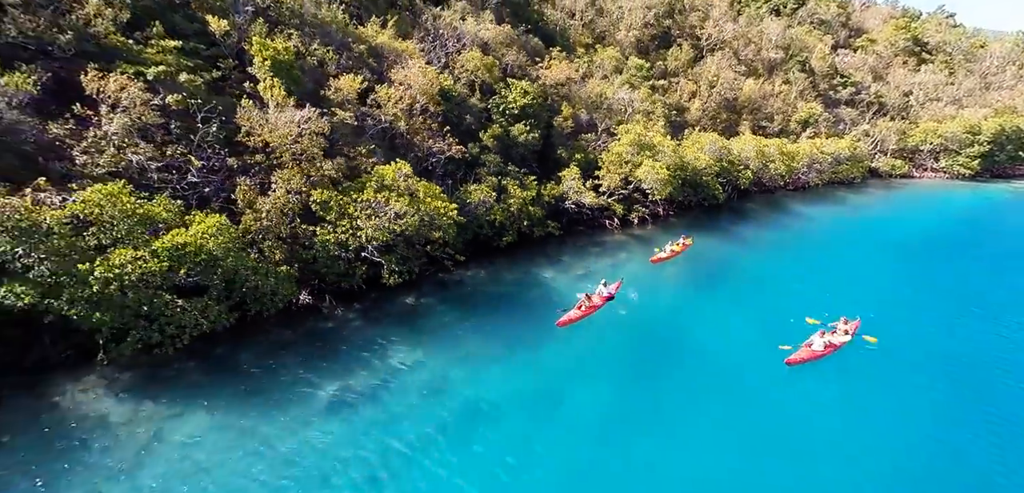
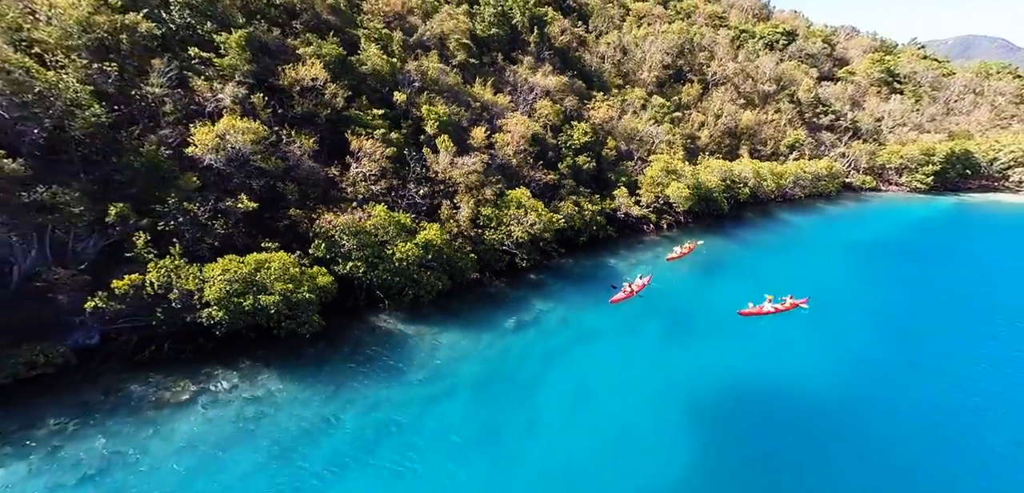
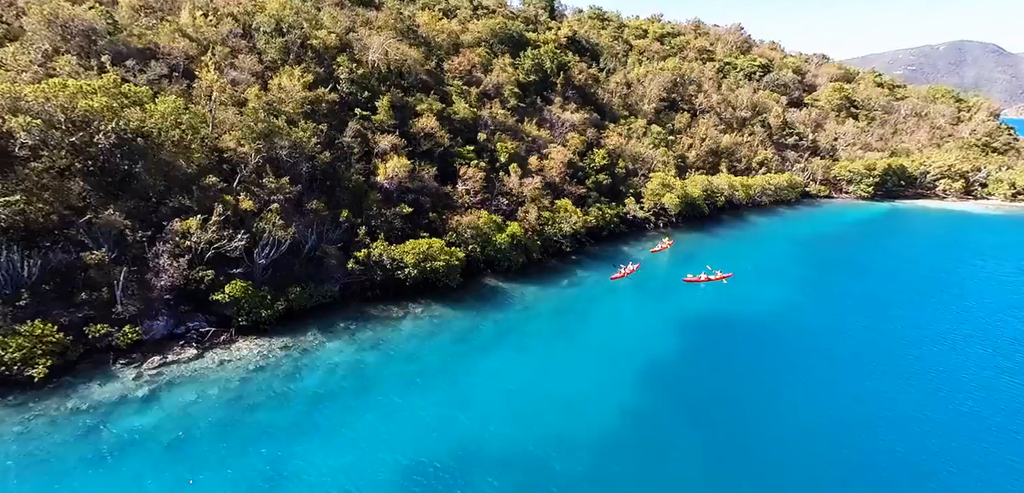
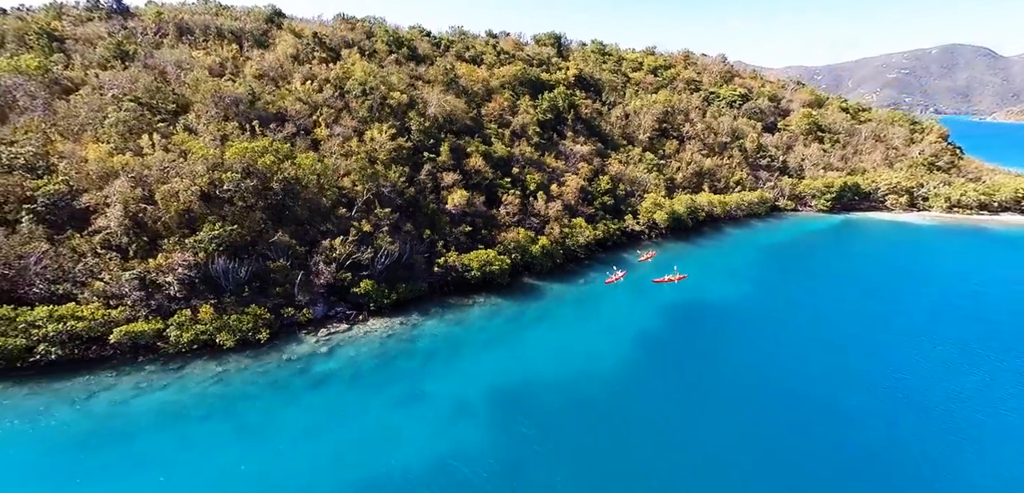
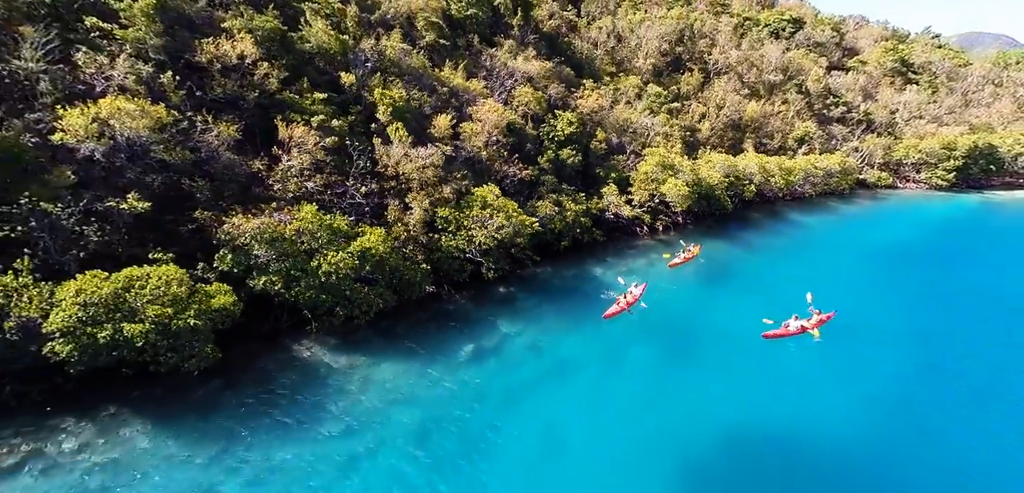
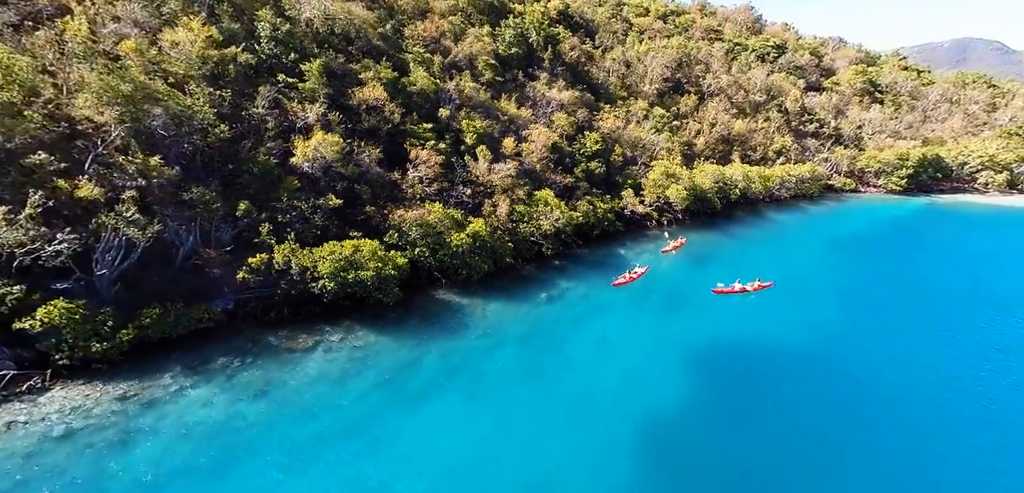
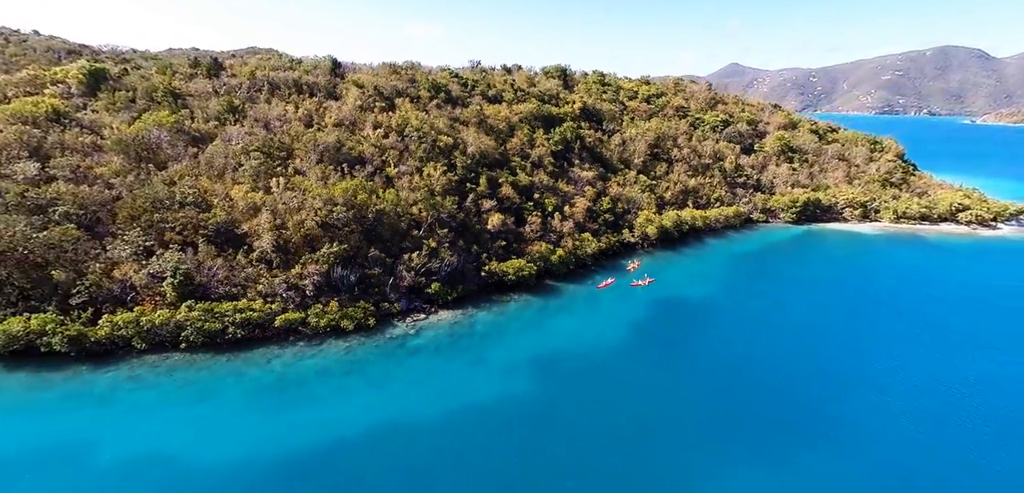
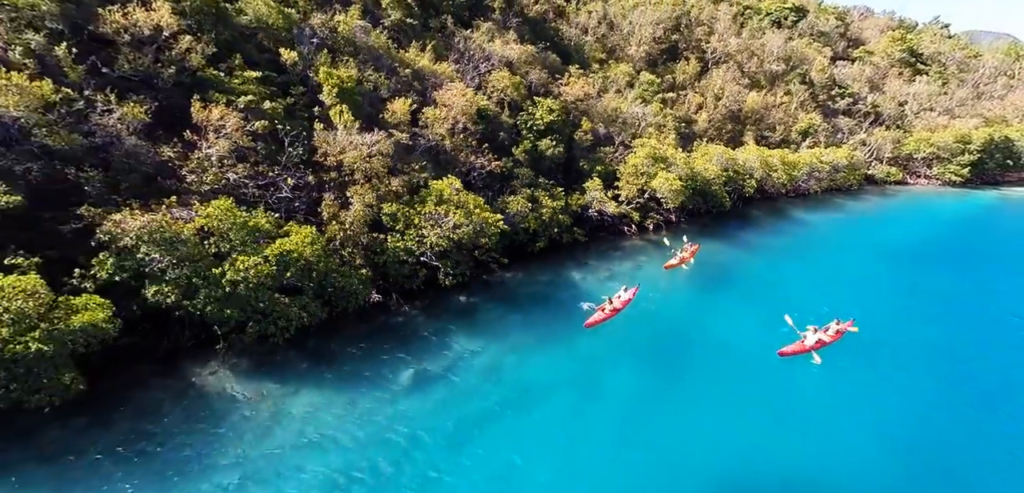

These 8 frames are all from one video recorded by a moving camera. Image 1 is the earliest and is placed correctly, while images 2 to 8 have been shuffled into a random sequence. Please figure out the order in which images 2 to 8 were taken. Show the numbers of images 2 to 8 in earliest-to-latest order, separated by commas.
8, 5, 2, 6, 3, 4, 7
